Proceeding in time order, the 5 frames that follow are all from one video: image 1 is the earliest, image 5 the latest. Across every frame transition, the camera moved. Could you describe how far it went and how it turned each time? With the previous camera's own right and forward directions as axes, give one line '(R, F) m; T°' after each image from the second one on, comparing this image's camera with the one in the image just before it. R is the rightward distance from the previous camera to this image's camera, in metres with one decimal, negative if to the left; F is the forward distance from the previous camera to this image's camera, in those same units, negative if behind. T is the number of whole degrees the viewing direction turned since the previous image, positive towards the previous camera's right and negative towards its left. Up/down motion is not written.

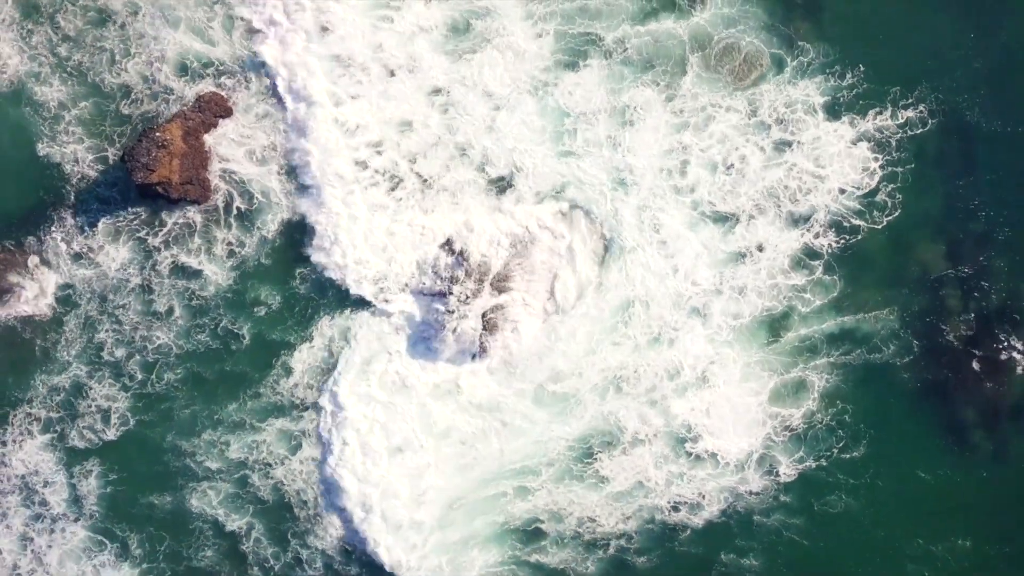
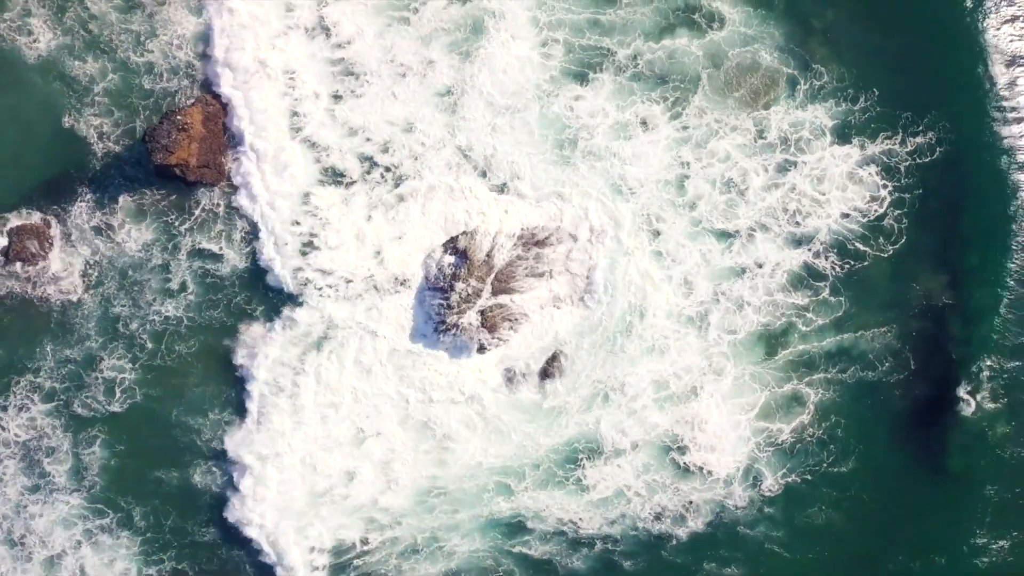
(-0.6, -0.4) m; +1°
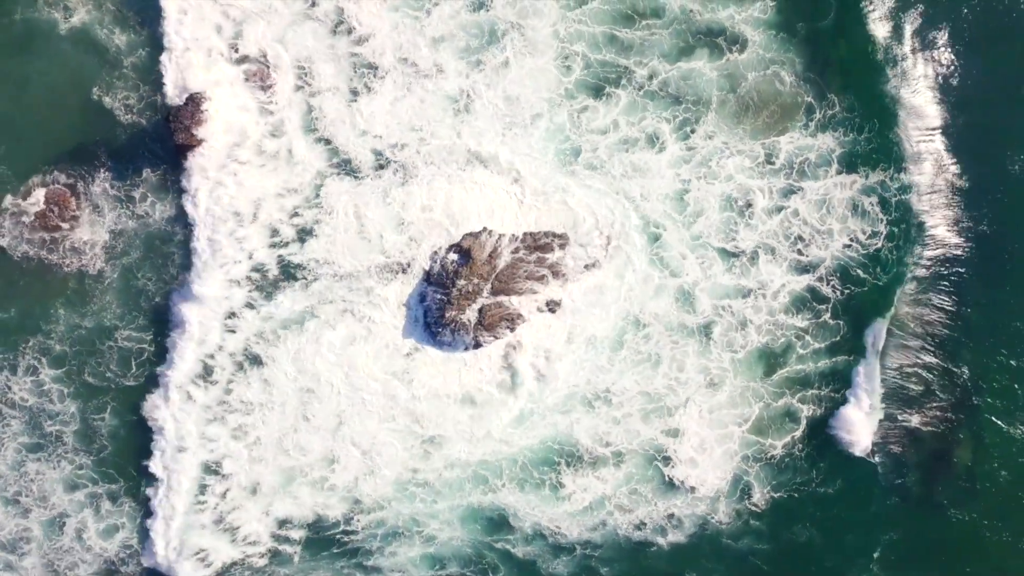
(-0.7, -0.4) m; +1°
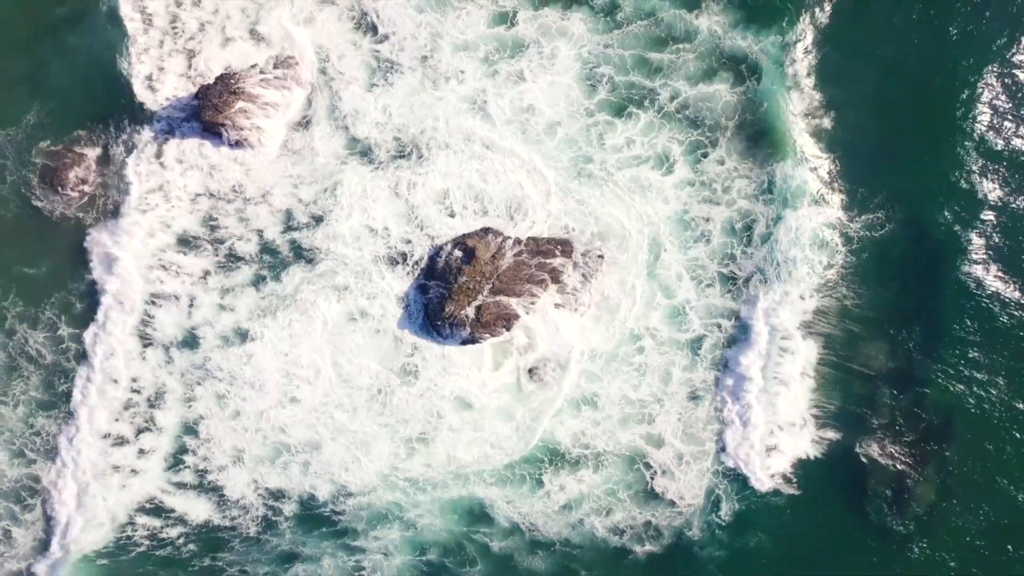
(-0.9, -0.8) m; +2°
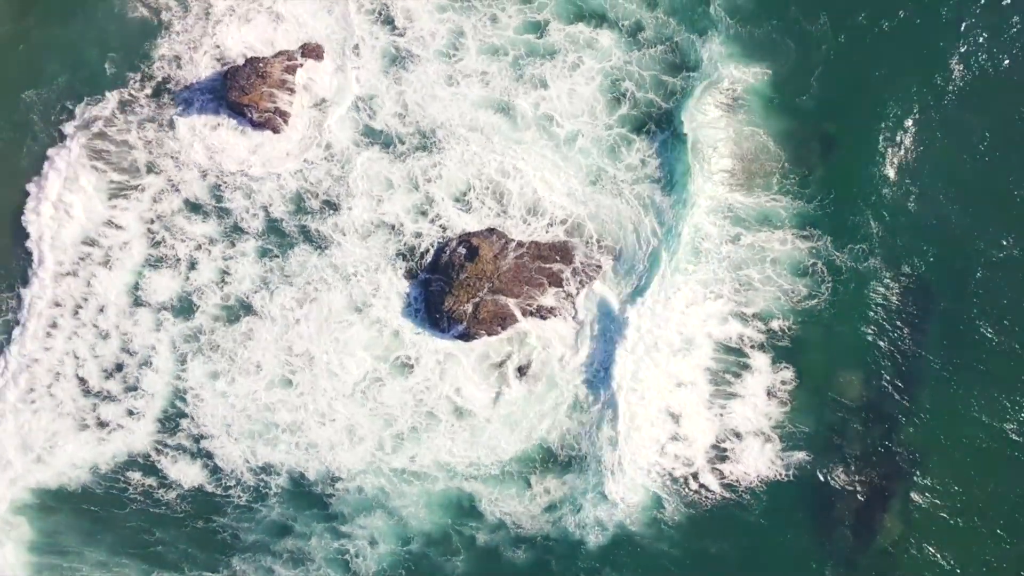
(-1.1, -0.7) m; +2°
